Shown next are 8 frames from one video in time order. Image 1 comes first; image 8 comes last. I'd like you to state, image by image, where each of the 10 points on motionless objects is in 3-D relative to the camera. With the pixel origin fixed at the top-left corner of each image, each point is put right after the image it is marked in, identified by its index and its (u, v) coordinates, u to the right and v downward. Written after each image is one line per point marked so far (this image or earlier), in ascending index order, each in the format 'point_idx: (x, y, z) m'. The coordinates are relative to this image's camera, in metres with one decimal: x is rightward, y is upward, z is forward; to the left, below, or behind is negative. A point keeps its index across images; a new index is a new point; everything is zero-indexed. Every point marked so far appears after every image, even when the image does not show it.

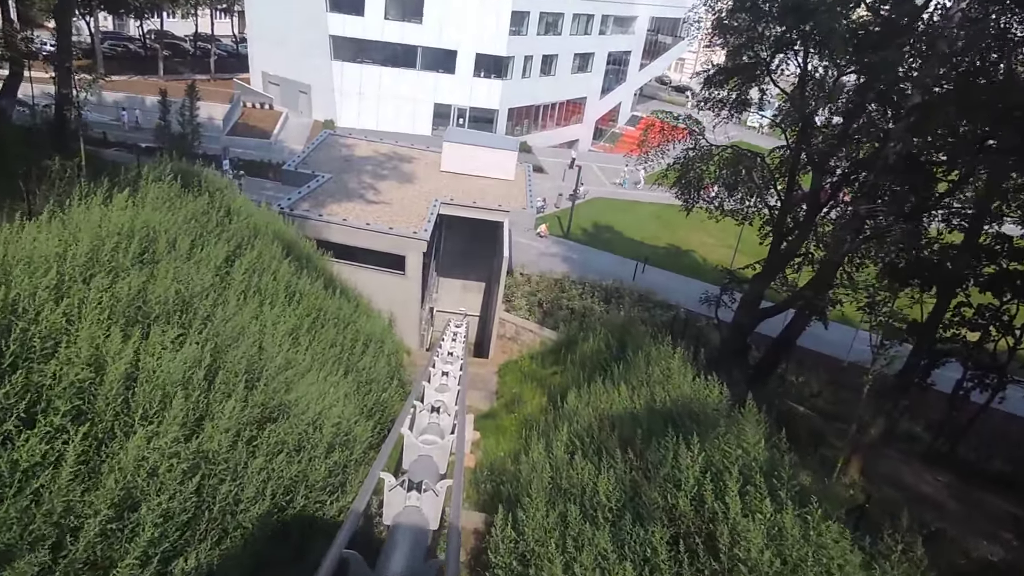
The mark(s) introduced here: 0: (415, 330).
0: (-2.2, -1.0, +16.7) m
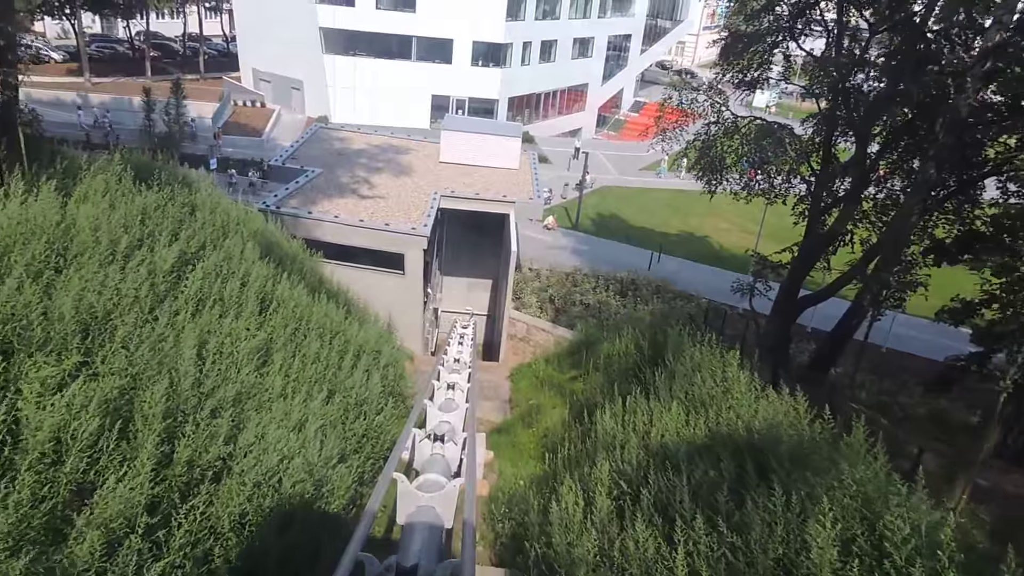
0: (-2.0, -1.0, +15.3) m
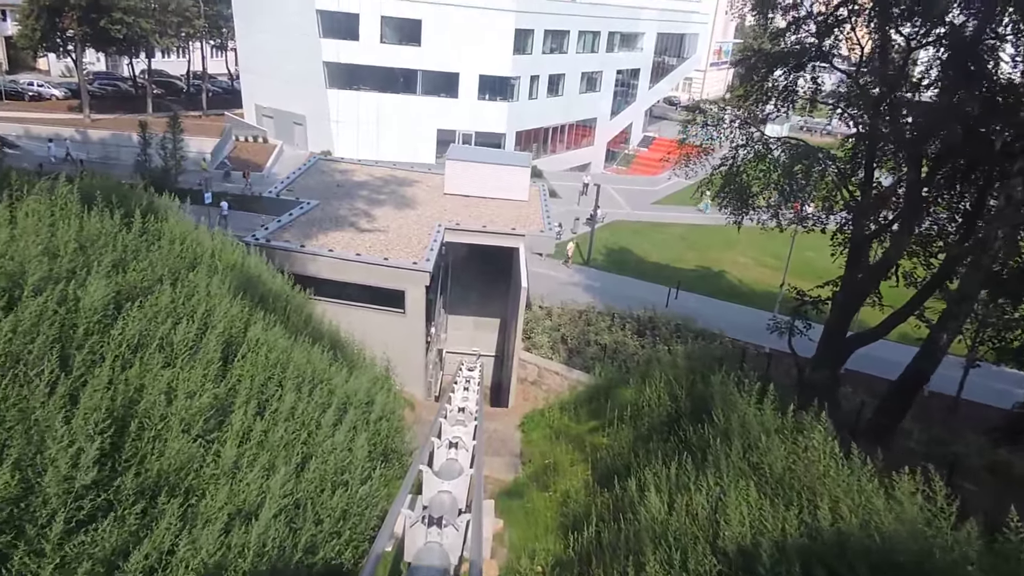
0: (-1.8, -1.8, +14.0) m
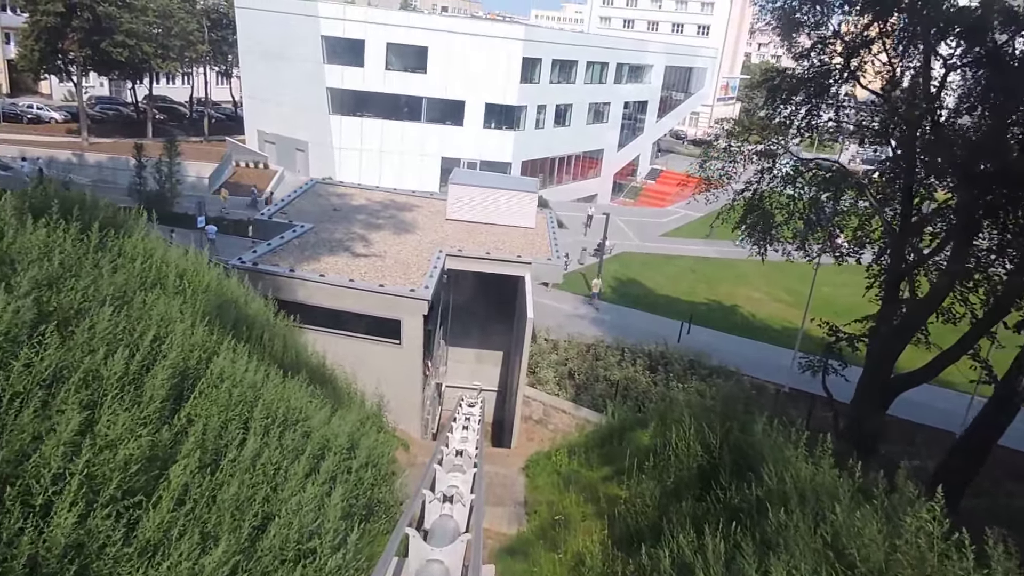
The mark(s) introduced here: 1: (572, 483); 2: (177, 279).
0: (-1.7, -2.3, +12.9) m
1: (+0.8, -2.6, +9.6) m
2: (-3.5, +0.1, +7.6) m
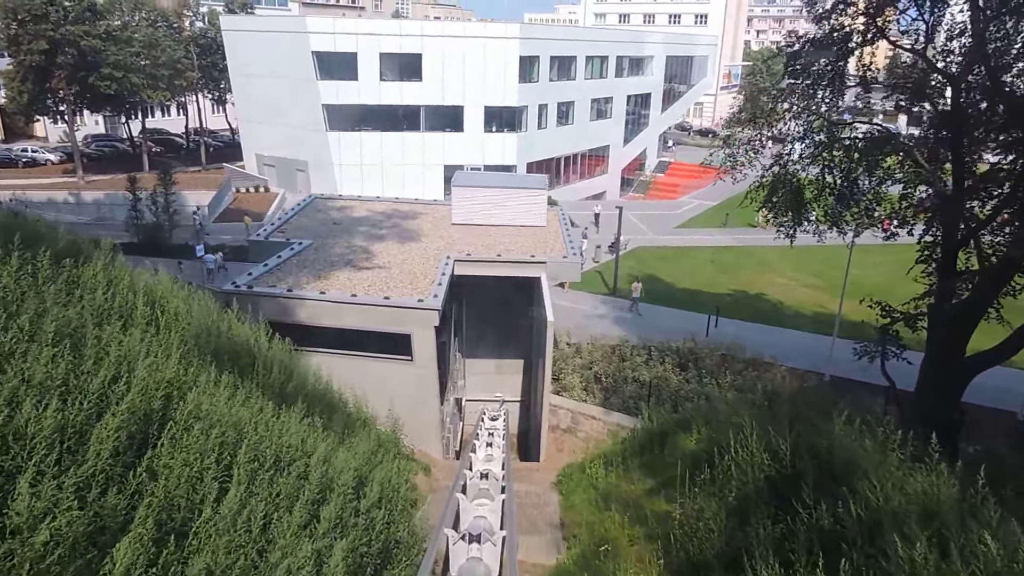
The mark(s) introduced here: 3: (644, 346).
0: (-1.3, -2.5, +12.0) m
1: (+1.2, -2.5, +8.6) m
2: (-3.4, -0.2, +6.7) m
3: (+2.8, -1.3, +15.4) m
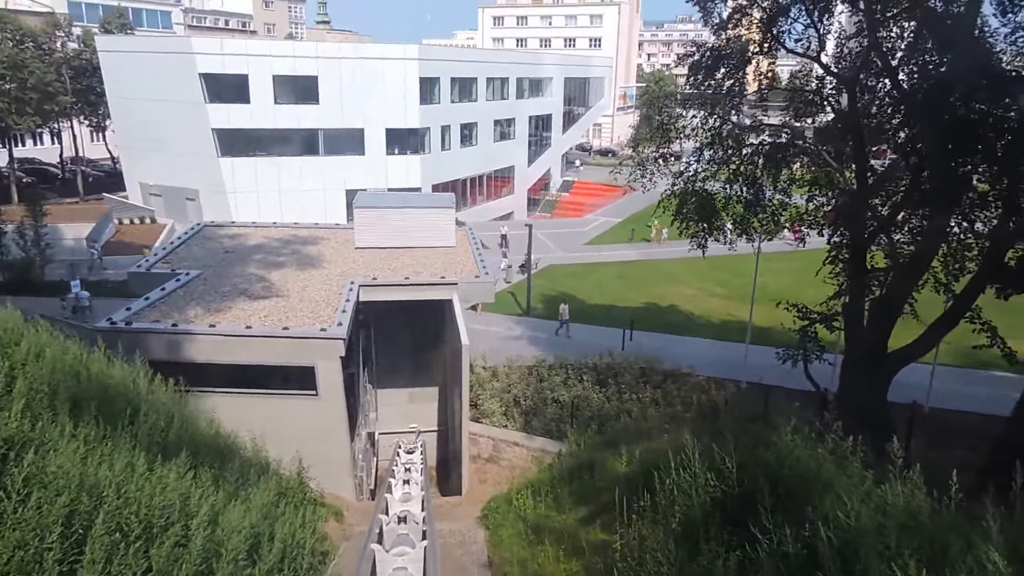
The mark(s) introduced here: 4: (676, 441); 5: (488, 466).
0: (-2.5, -2.9, +11.0) m
1: (+0.3, -2.7, +8.0) m
2: (-4.1, -0.5, +5.6) m
3: (+1.1, -1.6, +14.9) m
4: (+1.6, -1.5, +7.3) m
5: (-0.4, -3.2, +12.7) m
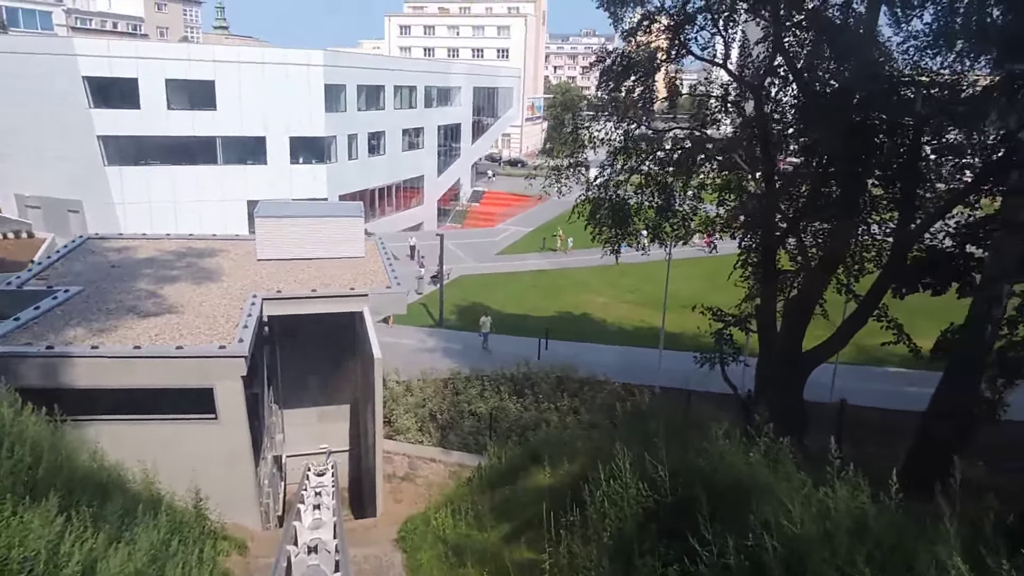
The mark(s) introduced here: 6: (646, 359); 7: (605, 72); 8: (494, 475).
0: (-3.7, -3.1, +10.3) m
1: (-0.5, -2.8, +7.6) m
2: (-4.6, -0.6, +4.7) m
3: (-0.7, -1.8, +14.6) m
4: (+0.8, -1.6, +7.1) m
5: (-1.8, -3.3, +12.2) m
6: (+3.1, -1.7, +16.9) m
7: (+1.6, +3.6, +11.9) m
8: (-0.2, -2.3, +8.9) m
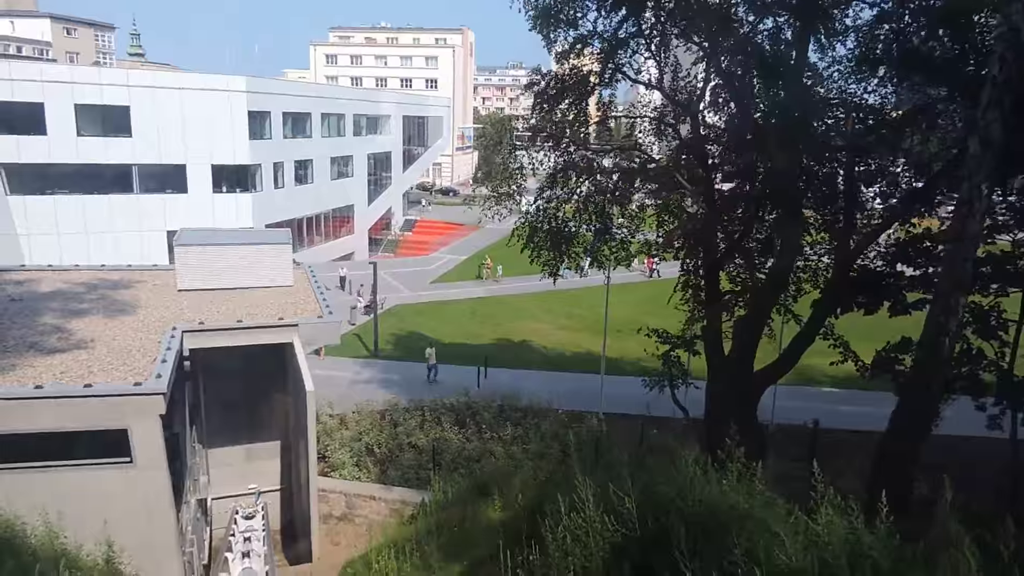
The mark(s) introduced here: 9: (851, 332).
0: (-4.4, -3.5, +9.4) m
1: (-1.0, -3.0, +7.0) m
2: (-4.9, -0.8, +3.9) m
3: (-1.8, -2.3, +14.0) m
4: (+0.4, -1.8, +6.7) m
5: (-2.7, -3.8, +11.4) m
6: (+1.7, -2.2, +16.7) m
7: (+0.5, +3.2, +11.8) m
8: (-0.9, -2.6, +8.3) m
9: (+9.1, -1.2, +19.3) m
